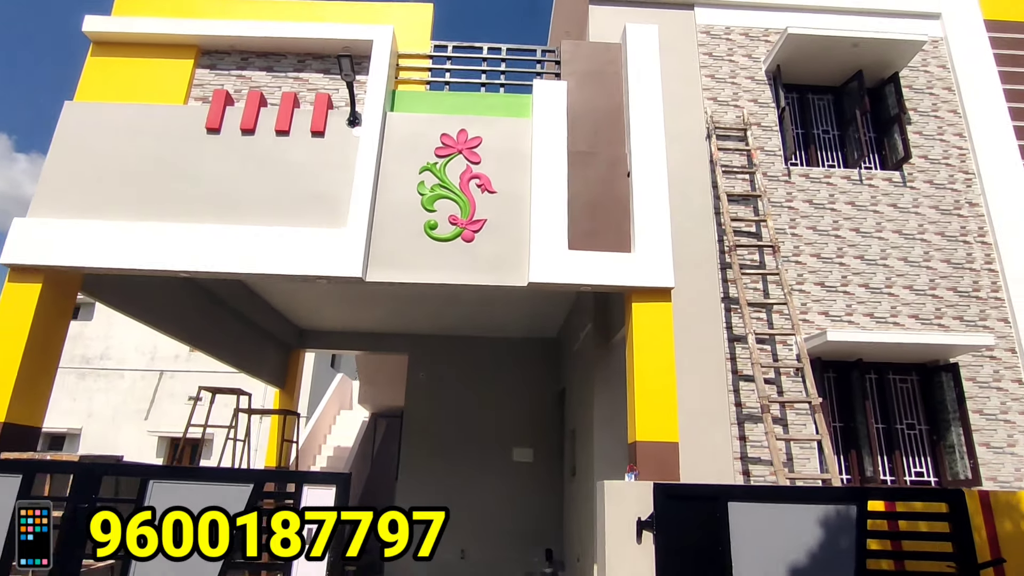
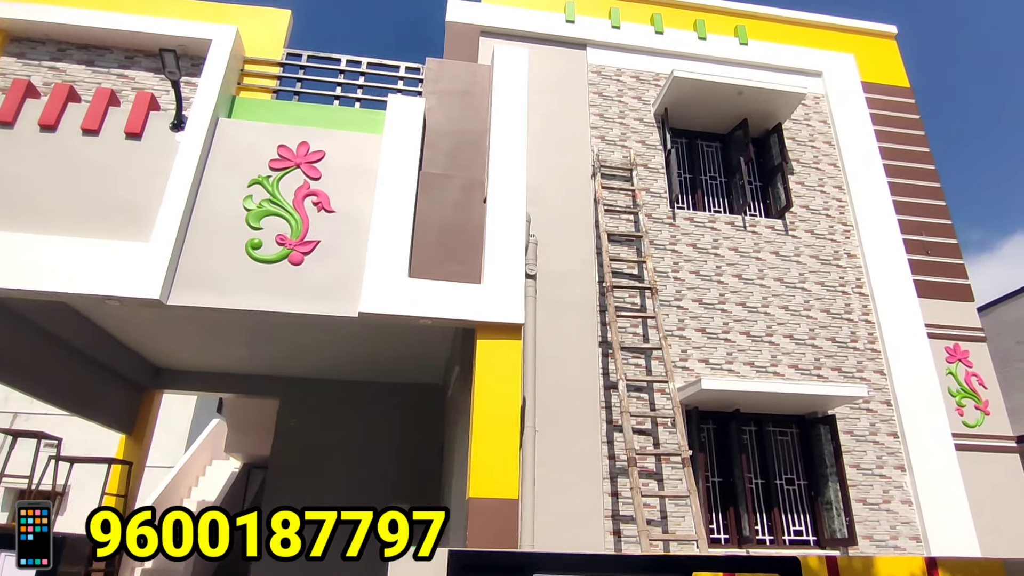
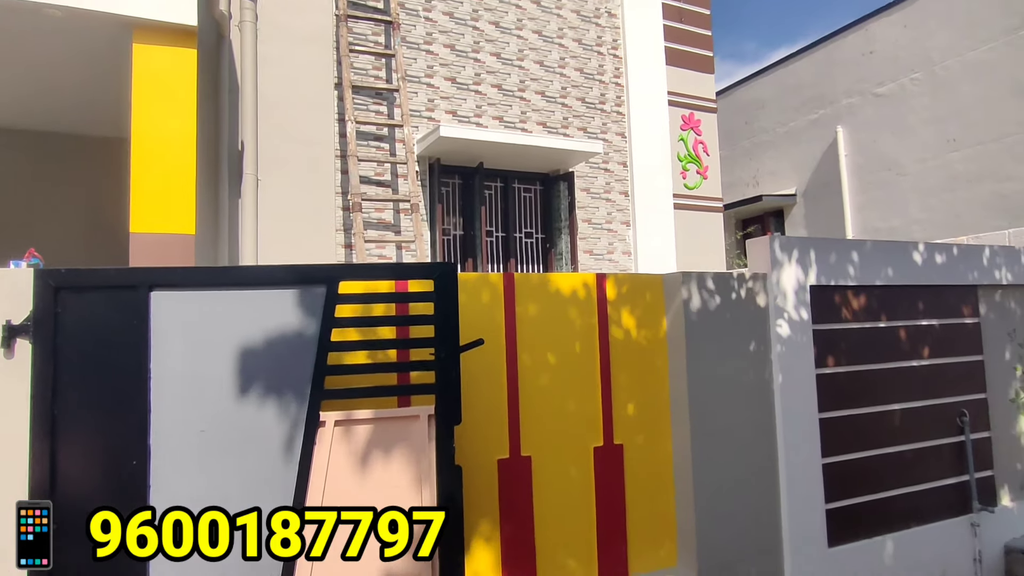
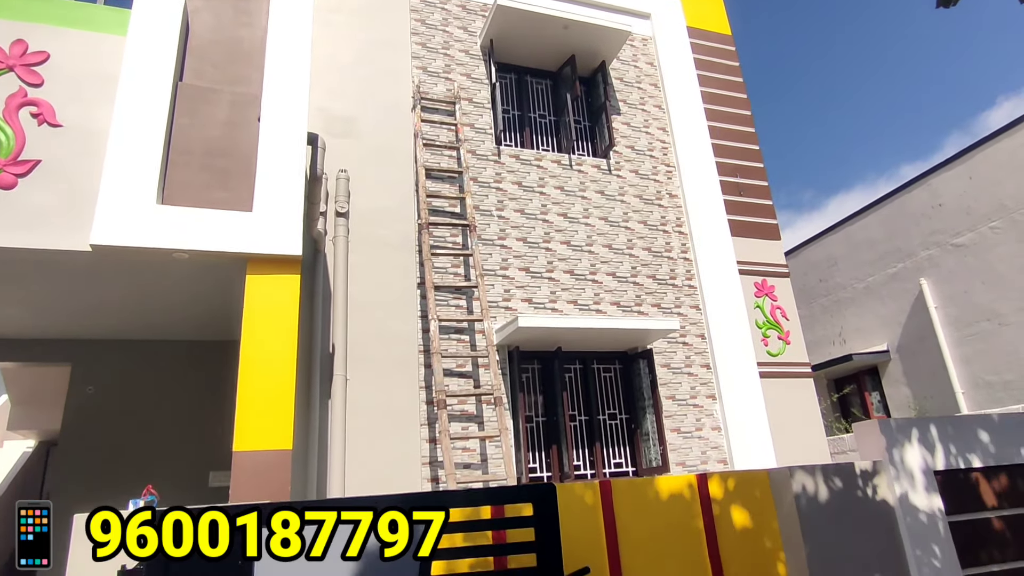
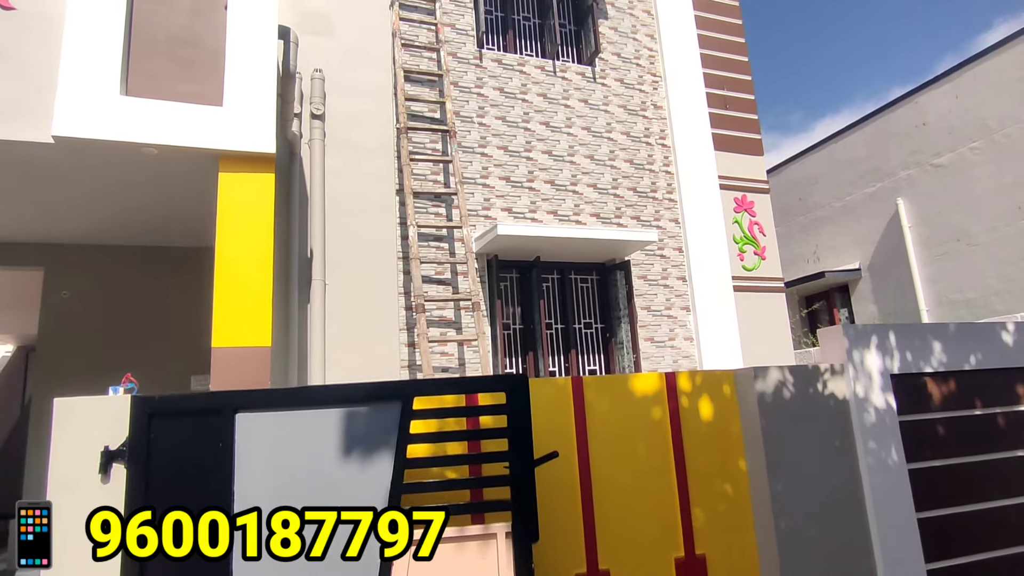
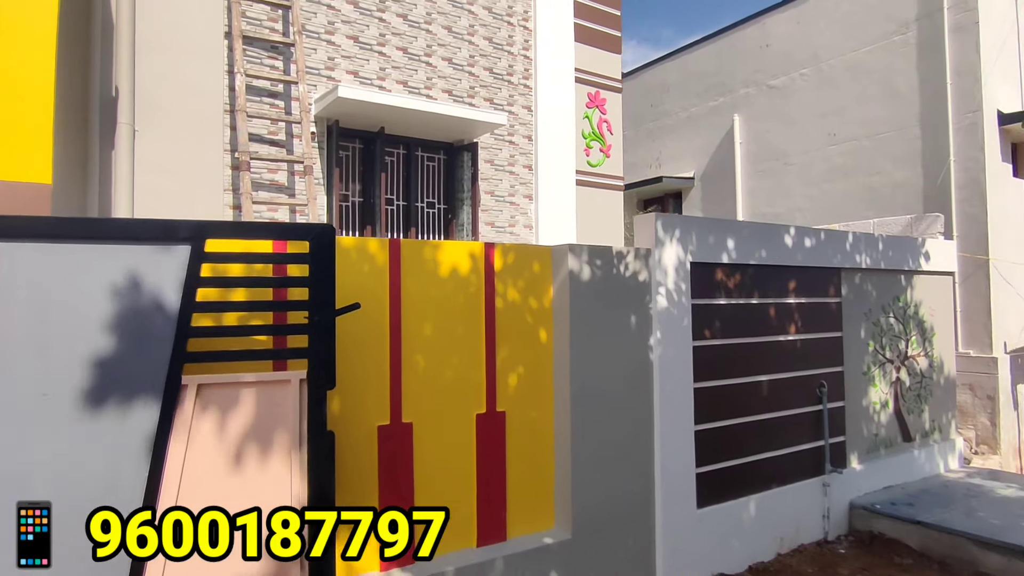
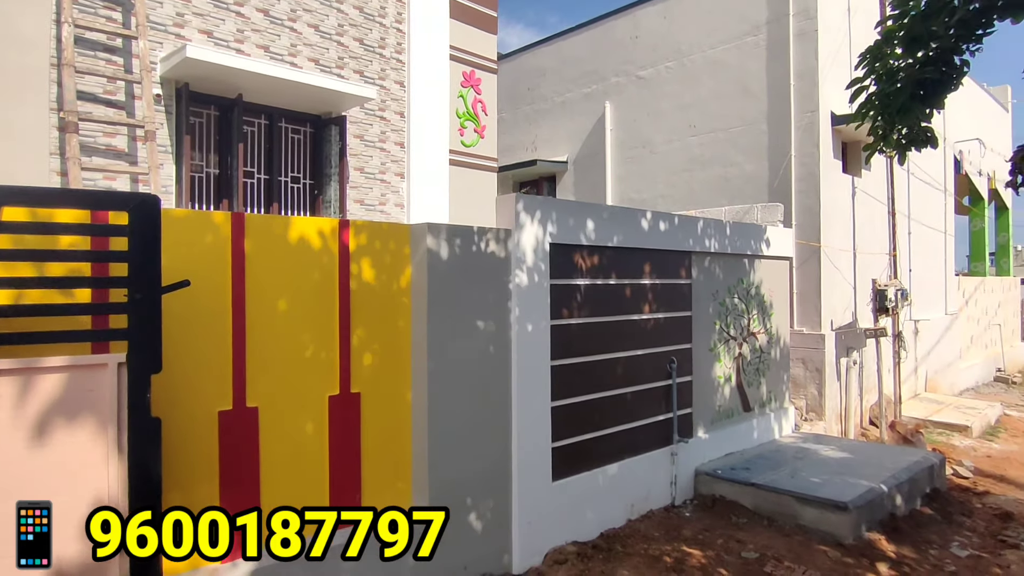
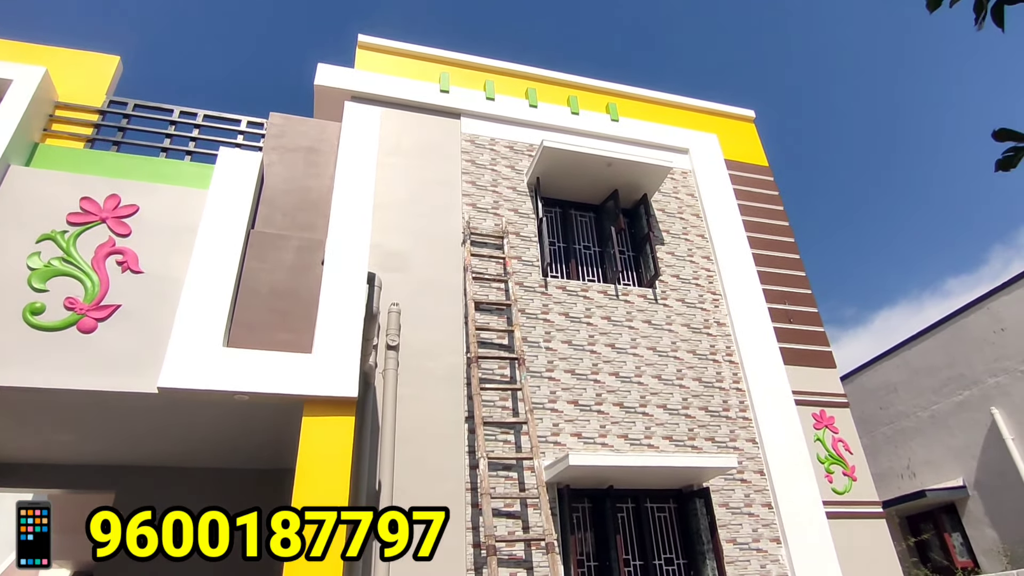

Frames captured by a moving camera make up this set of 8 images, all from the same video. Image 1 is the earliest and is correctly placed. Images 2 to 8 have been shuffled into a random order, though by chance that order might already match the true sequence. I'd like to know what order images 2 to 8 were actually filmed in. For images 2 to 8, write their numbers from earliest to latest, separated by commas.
2, 8, 4, 5, 3, 6, 7
